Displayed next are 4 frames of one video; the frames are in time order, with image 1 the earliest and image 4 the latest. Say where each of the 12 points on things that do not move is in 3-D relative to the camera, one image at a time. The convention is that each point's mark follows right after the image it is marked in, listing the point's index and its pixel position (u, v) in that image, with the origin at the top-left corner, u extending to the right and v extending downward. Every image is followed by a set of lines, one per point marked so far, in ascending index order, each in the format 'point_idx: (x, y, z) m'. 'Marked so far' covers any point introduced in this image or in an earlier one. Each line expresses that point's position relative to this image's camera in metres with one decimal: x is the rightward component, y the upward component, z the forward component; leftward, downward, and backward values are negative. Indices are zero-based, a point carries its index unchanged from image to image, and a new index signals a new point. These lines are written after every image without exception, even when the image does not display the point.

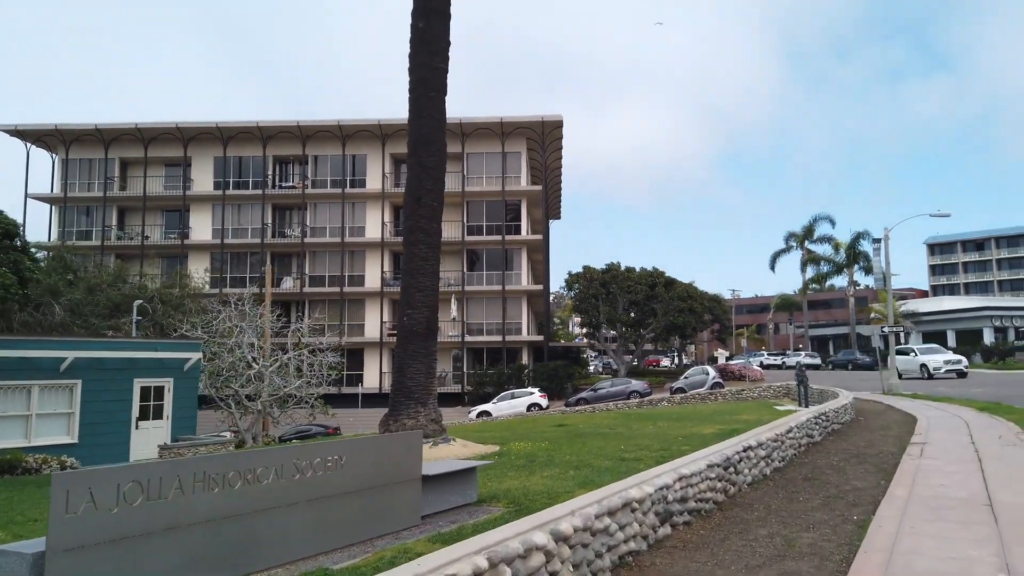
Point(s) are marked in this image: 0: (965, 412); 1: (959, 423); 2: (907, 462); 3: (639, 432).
0: (+11.1, -3.0, +18.3) m
1: (+9.1, -2.7, +15.1) m
2: (+5.0, -2.2, +9.5) m
3: (+3.0, -3.4, +17.3) m
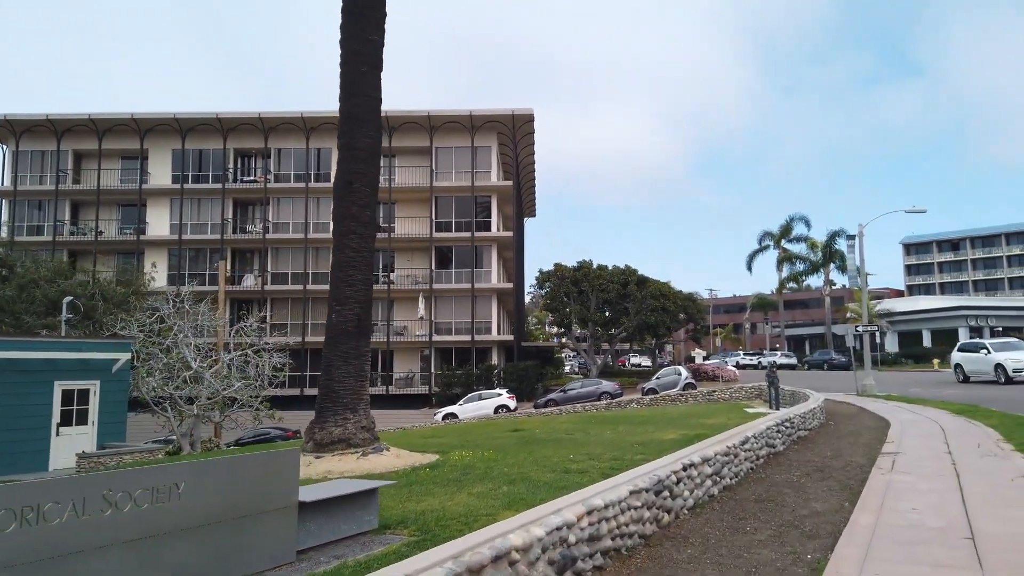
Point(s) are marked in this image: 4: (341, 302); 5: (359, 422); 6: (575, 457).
0: (+9.9, -3.0, +17.3) m
1: (+8.0, -2.7, +14.1) m
2: (+4.1, -2.1, +8.4) m
3: (+1.8, -3.3, +16.1) m
4: (-3.0, -0.2, +13.1) m
5: (-2.6, -2.3, +12.9) m
6: (+1.1, -2.9, +12.8) m
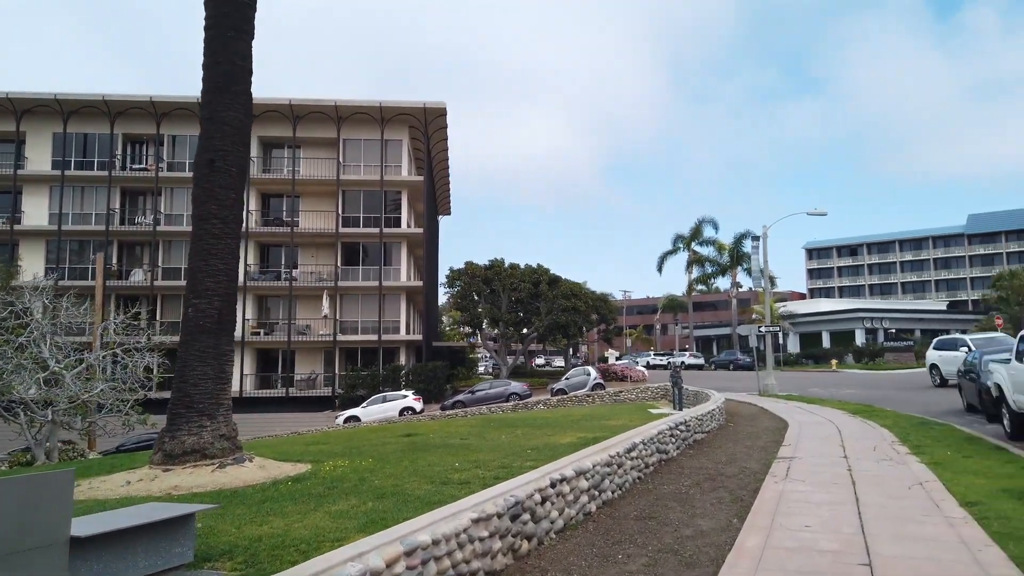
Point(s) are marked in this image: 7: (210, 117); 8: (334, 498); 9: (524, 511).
0: (+7.5, -2.9, +17.2) m
1: (+5.9, -2.6, +13.8) m
2: (+2.6, -2.1, +7.7) m
3: (-0.4, -3.2, +15.2) m
4: (-4.9, -0.1, +11.6) m
5: (-4.5, -2.2, +11.5) m
6: (-0.8, -2.8, +11.8) m
7: (-4.8, +2.7, +12.0) m
8: (-2.1, -2.6, +9.1) m
9: (+0.1, -1.5, +5.2) m
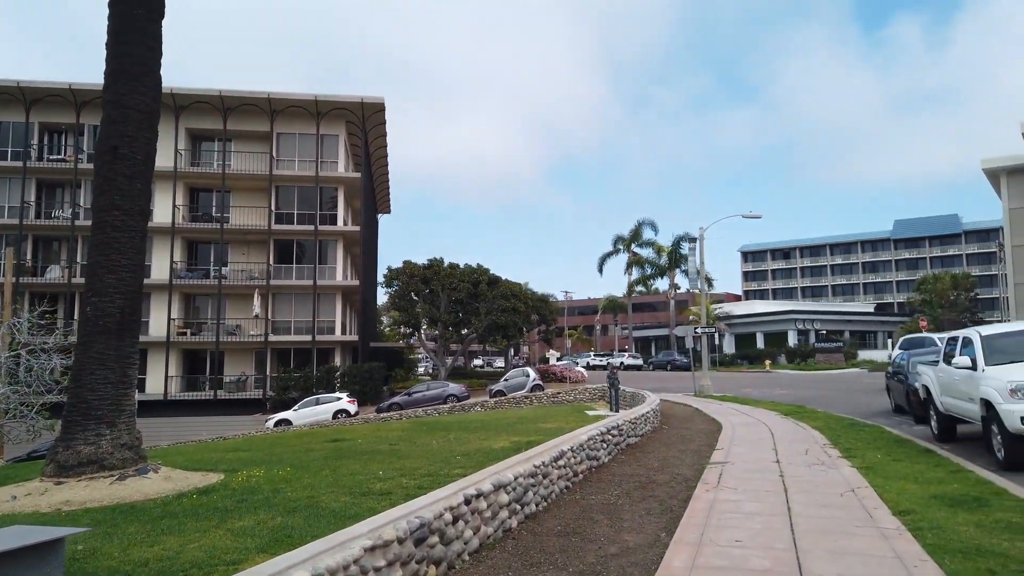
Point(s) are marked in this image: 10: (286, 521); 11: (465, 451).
0: (+6.0, -3.0, +17.3) m
1: (+4.6, -2.7, +13.7) m
2: (+1.9, -2.1, +7.4) m
3: (-1.8, -3.1, +14.6) m
4: (-5.9, -0.1, +10.7) m
5: (-5.6, -2.1, +10.6) m
6: (-1.9, -2.8, +11.2) m
7: (-5.9, +2.8, +11.1) m
8: (-3.0, -2.5, +8.4) m
9: (-0.5, -1.5, +4.7) m
10: (-2.4, -2.5, +8.0) m
11: (-0.8, -3.0, +13.9) m
